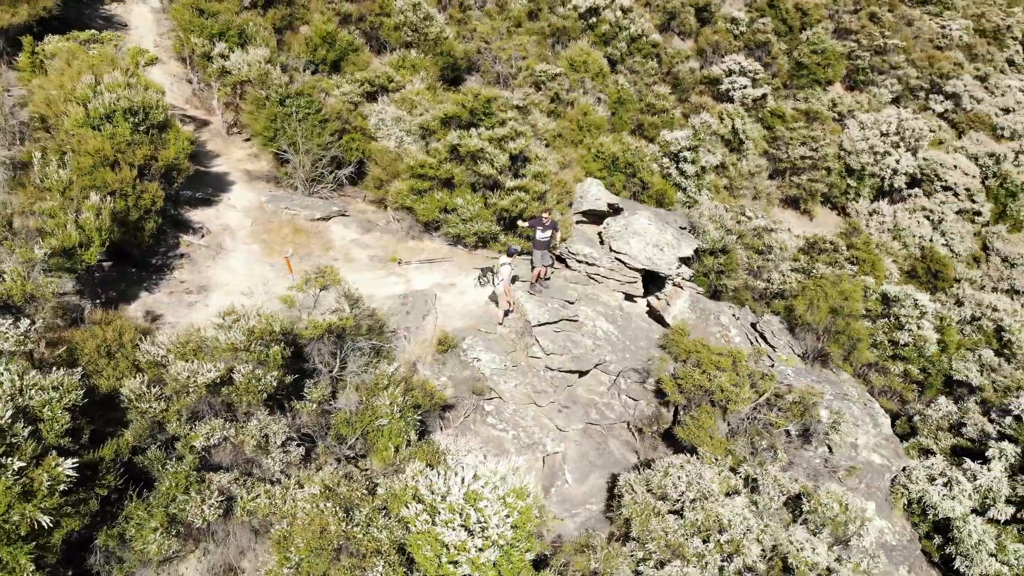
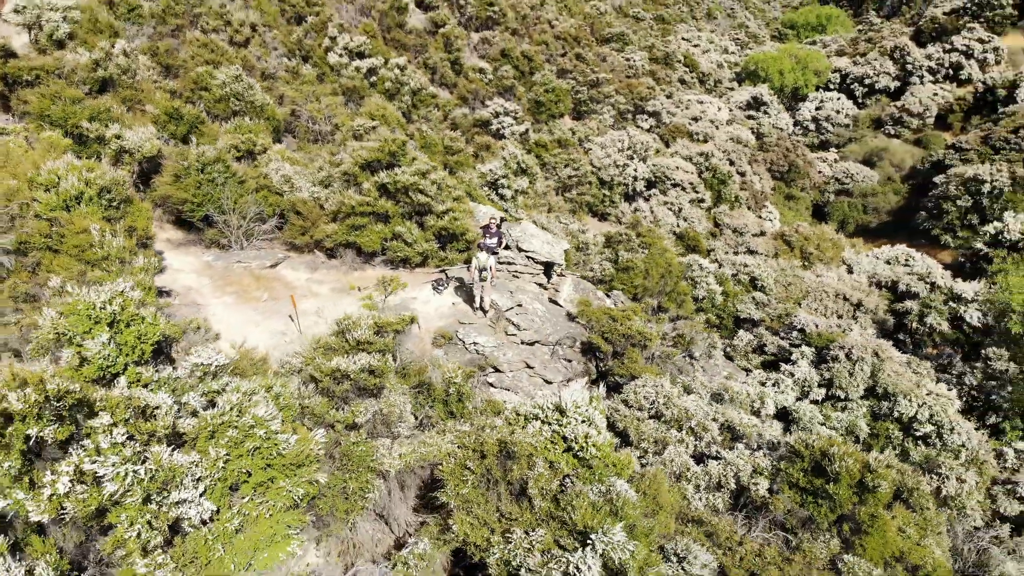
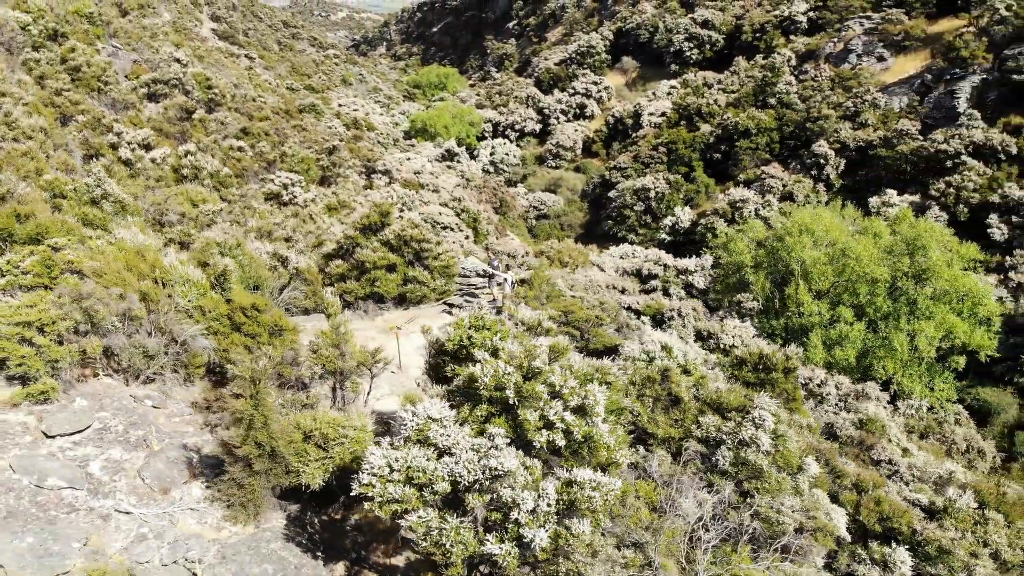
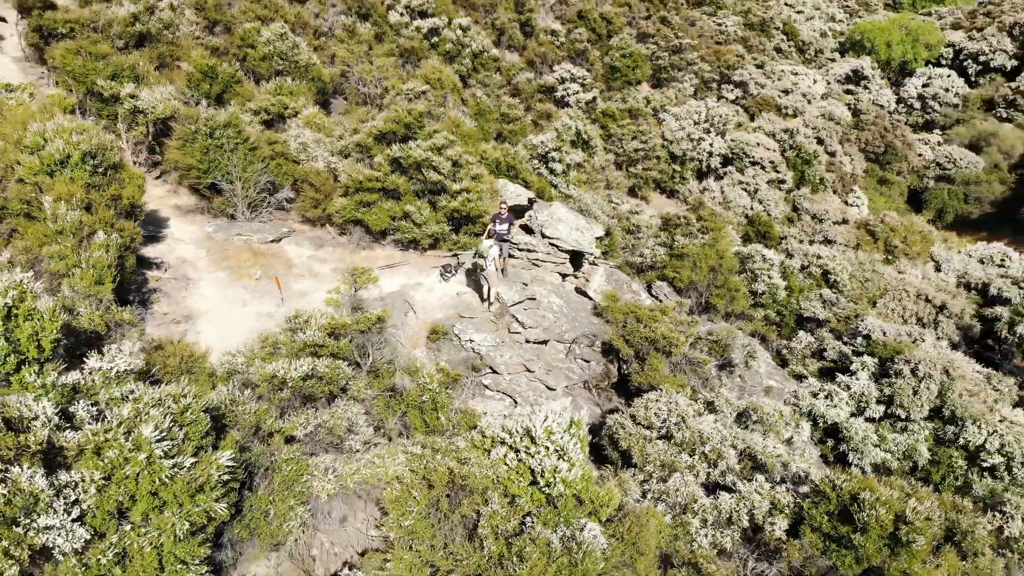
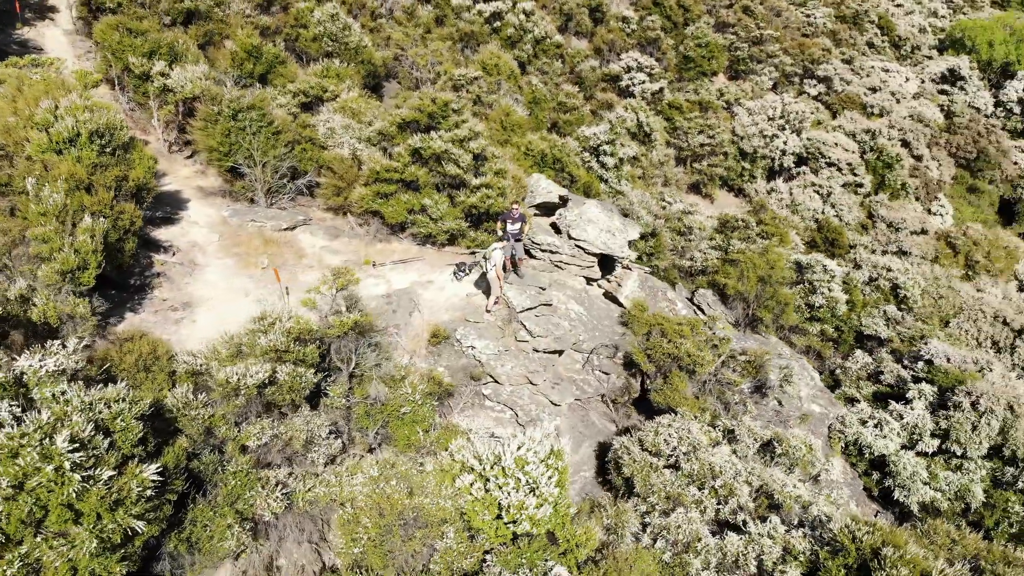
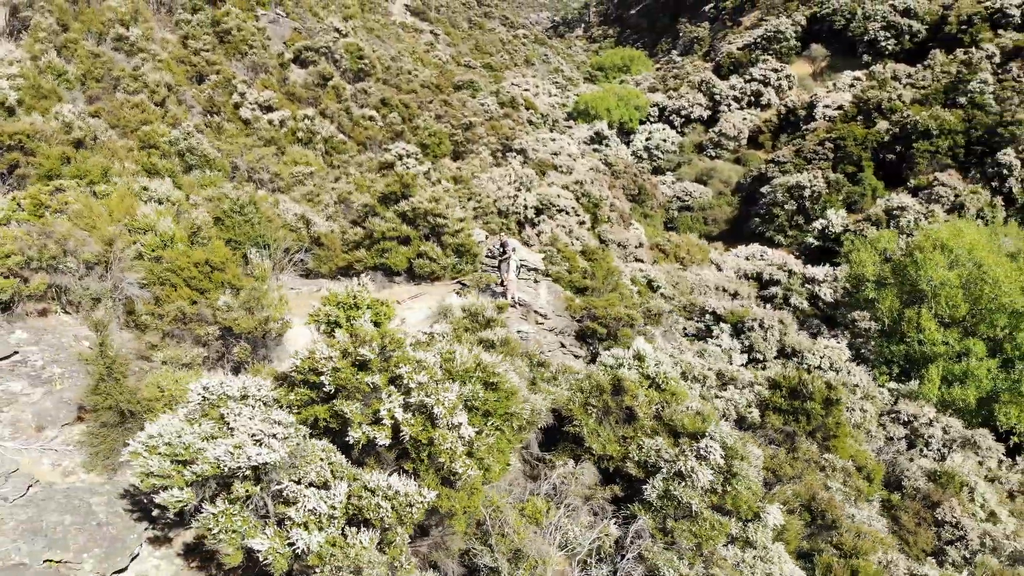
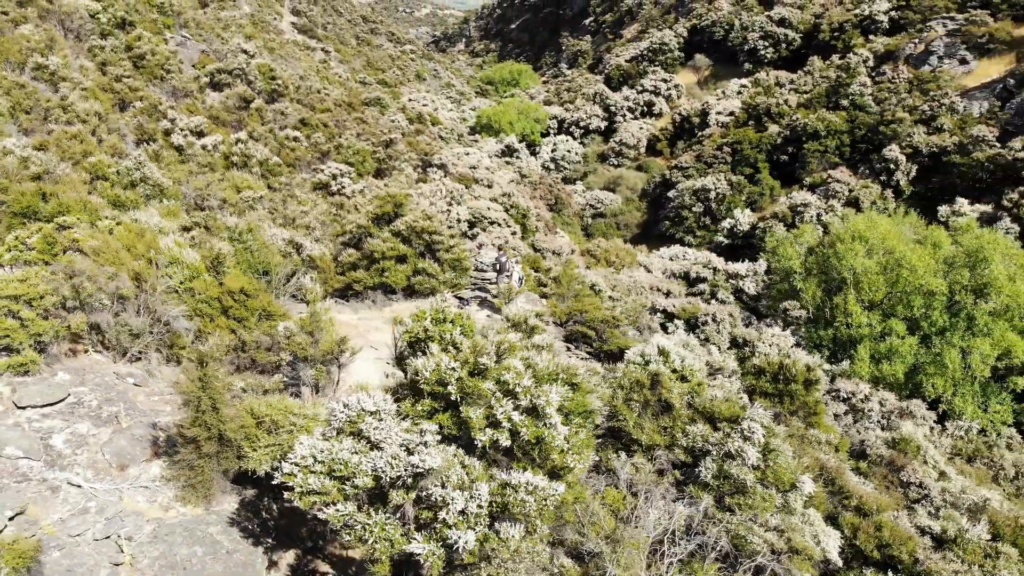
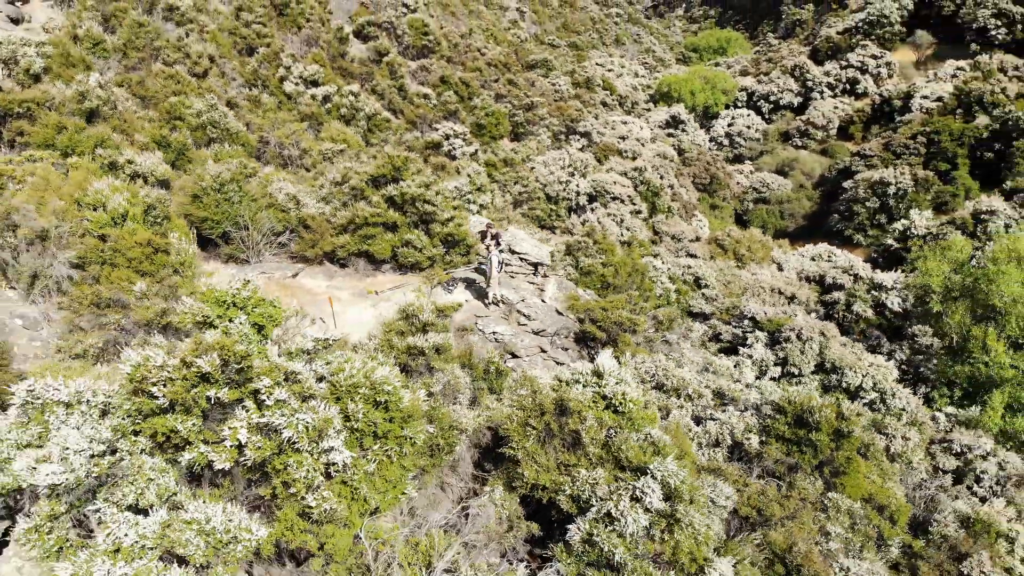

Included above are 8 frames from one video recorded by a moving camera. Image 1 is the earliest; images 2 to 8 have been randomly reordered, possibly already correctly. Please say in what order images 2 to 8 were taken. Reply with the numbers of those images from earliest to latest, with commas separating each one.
5, 4, 2, 8, 6, 7, 3
